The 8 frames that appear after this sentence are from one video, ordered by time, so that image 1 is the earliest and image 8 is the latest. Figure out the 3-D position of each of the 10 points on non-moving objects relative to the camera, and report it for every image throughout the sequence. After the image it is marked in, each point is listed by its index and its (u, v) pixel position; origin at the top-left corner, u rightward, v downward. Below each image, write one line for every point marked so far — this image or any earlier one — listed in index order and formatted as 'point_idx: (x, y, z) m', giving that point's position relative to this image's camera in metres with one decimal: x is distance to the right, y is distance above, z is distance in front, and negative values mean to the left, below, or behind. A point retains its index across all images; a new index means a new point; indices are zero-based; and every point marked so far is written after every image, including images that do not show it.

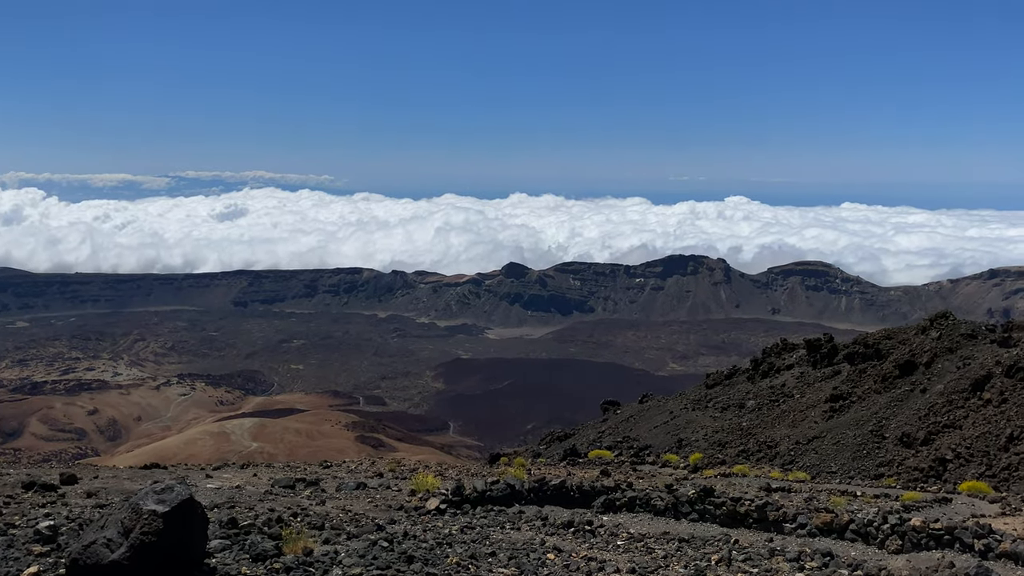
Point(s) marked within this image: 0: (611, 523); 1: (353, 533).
0: (+2.5, -5.8, +19.0) m
1: (-3.5, -5.6, +17.4) m
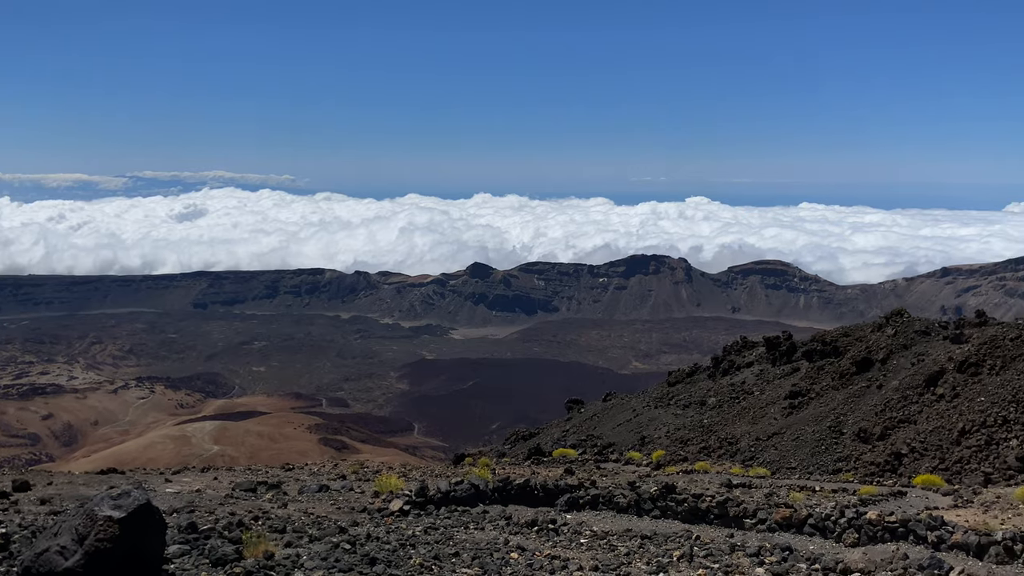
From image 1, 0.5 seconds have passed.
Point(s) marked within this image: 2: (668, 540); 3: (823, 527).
0: (+1.6, -5.8, +19.1) m
1: (-4.3, -5.5, +17.2) m
2: (+3.6, -5.7, +17.4) m
3: (+6.8, -5.2, +16.8) m
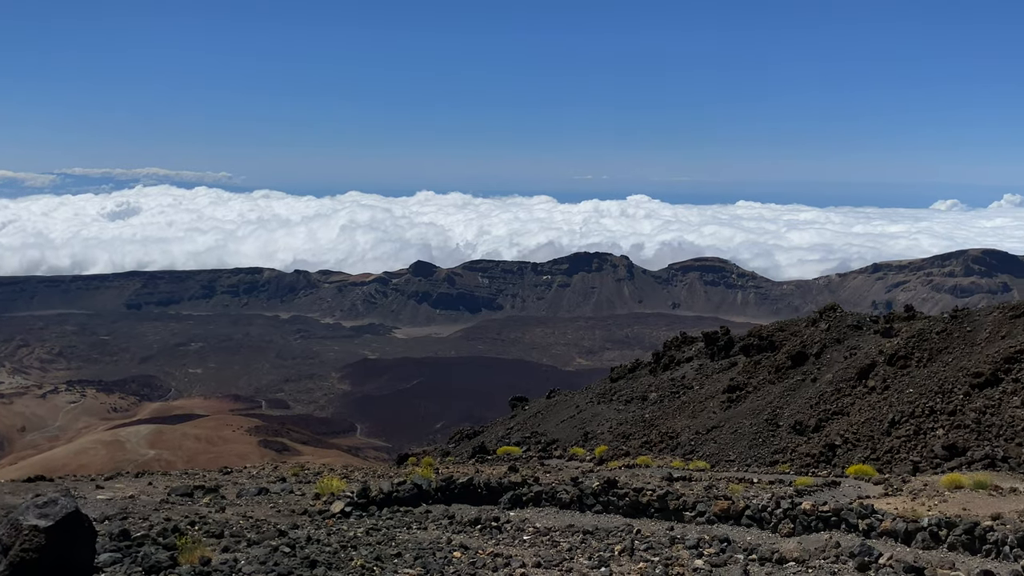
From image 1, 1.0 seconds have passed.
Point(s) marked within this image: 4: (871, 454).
0: (+0.2, -5.7, +19.1) m
1: (-5.6, -5.5, +16.9) m
2: (+2.2, -5.6, +17.6) m
3: (+5.5, -5.1, +17.1) m
4: (+9.3, -4.3, +19.9) m
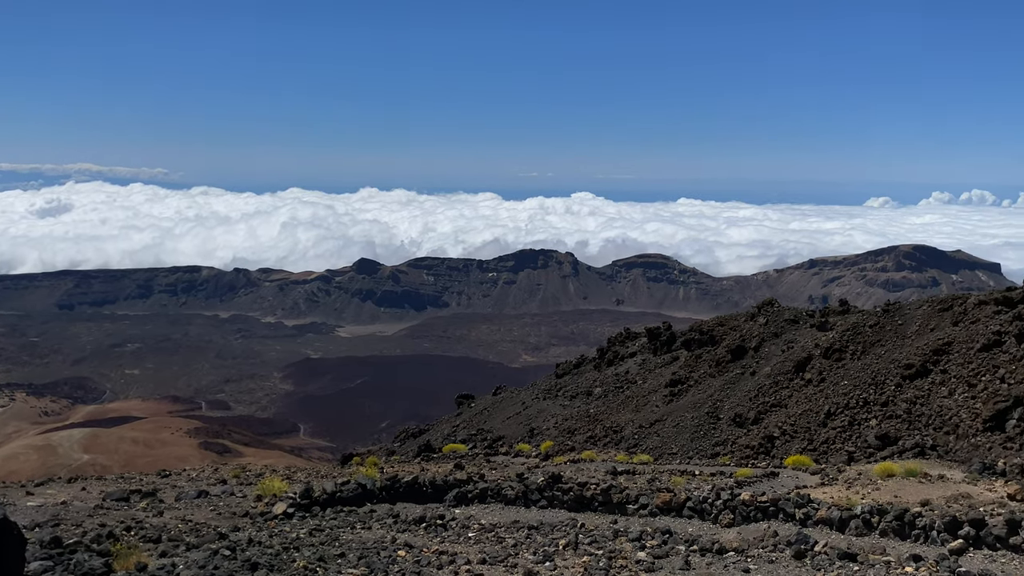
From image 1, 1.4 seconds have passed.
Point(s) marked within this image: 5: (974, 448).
0: (-1.2, -5.6, +19.1) m
1: (-6.9, -5.5, +16.5) m
2: (+0.9, -5.5, +17.7) m
3: (+4.2, -5.0, +17.4) m
4: (+7.8, -4.1, +20.4) m
5: (+10.6, -3.7, +17.6) m
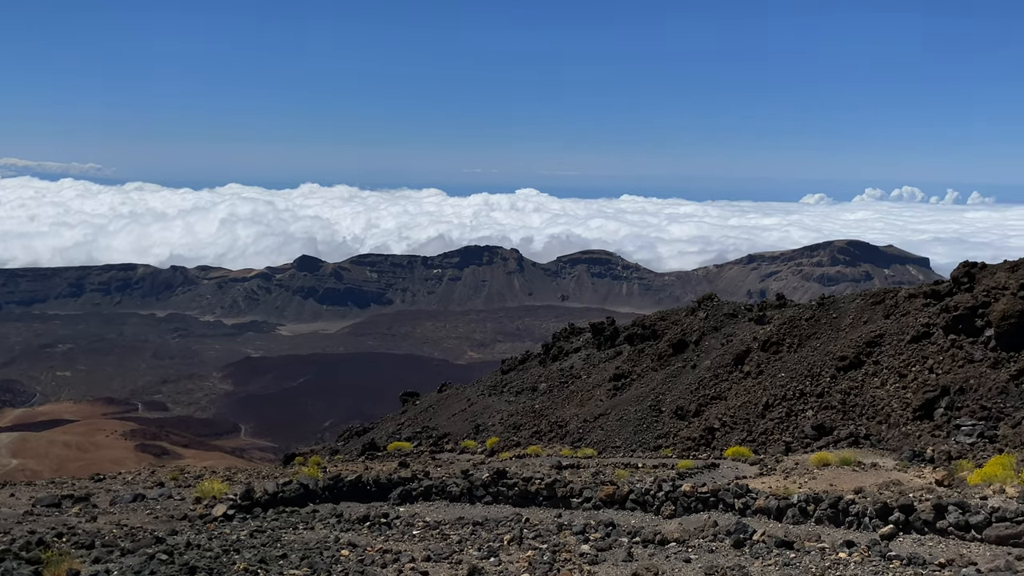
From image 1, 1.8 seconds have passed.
0: (-2.6, -5.5, +19.0) m
1: (-8.1, -5.4, +16.1) m
2: (-0.4, -5.4, +17.7) m
3: (+2.9, -4.9, +17.6) m
4: (+6.4, -4.0, +20.8) m
5: (+9.3, -3.5, +18.2) m
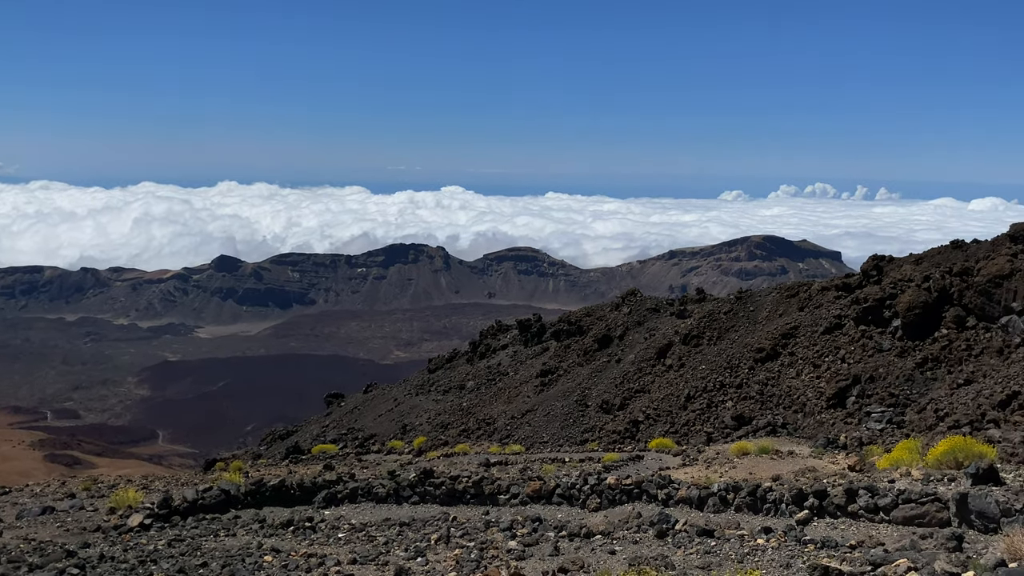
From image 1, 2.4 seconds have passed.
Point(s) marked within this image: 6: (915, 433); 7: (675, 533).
0: (-4.4, -5.5, +18.7) m
1: (-9.6, -5.5, +15.4) m
2: (-2.1, -5.4, +17.6) m
3: (+1.2, -4.8, +17.8) m
4: (+4.4, -3.9, +21.3) m
5: (+7.5, -3.3, +18.8) m
6: (+8.7, -3.1, +16.7) m
7: (+3.0, -4.6, +14.4) m
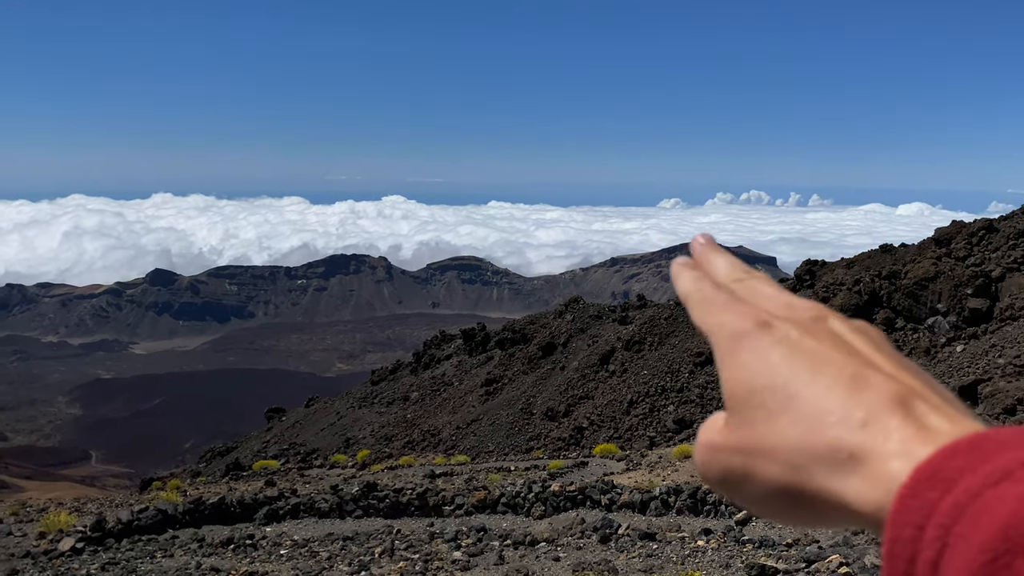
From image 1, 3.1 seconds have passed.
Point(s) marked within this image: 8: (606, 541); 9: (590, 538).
0: (-5.8, -5.8, +18.4) m
1: (-10.8, -5.9, +14.7) m
2: (-3.4, -5.7, +17.4) m
3: (-0.1, -5.0, +17.8) m
4: (+2.8, -4.1, +21.5) m
5: (+6.1, -3.5, +19.3) m
6: (+7.5, -3.2, +17.2) m
7: (+1.9, -4.7, +14.5) m
8: (+1.6, -4.8, +14.6) m
9: (+1.4, -4.9, +14.9) m
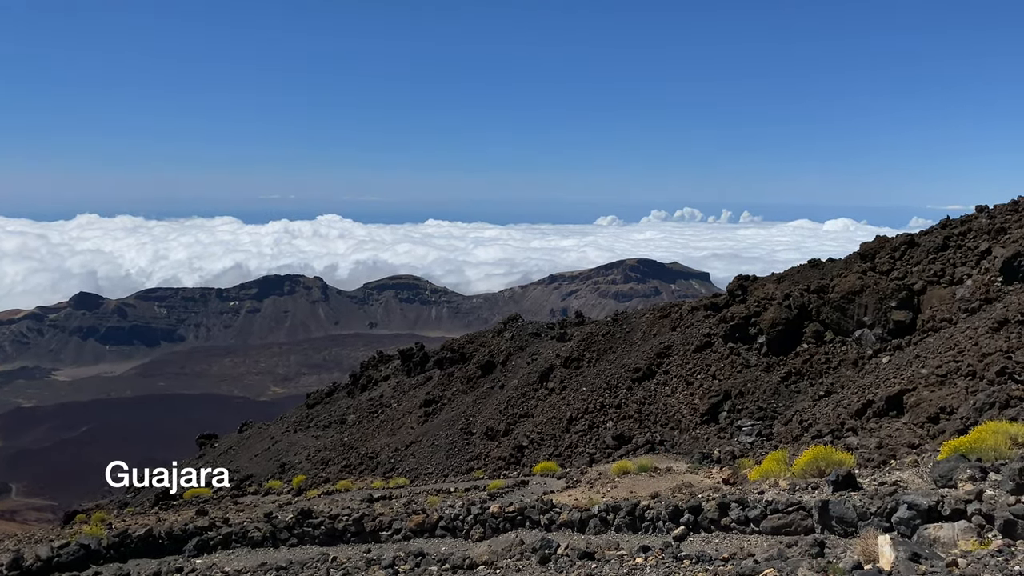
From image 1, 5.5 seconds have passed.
0: (-7.2, -6.4, +17.8) m
1: (-12.0, -6.4, +13.9) m
2: (-4.8, -6.2, +17.0) m
3: (-1.5, -5.5, +17.7) m
4: (+1.1, -4.6, +21.5) m
5: (+4.5, -3.9, +19.5) m
6: (+6.0, -3.6, +17.6) m
7: (+0.6, -5.1, +14.5) m
8: (+0.4, -5.2, +14.5) m
9: (+0.1, -5.3, +14.8) m
